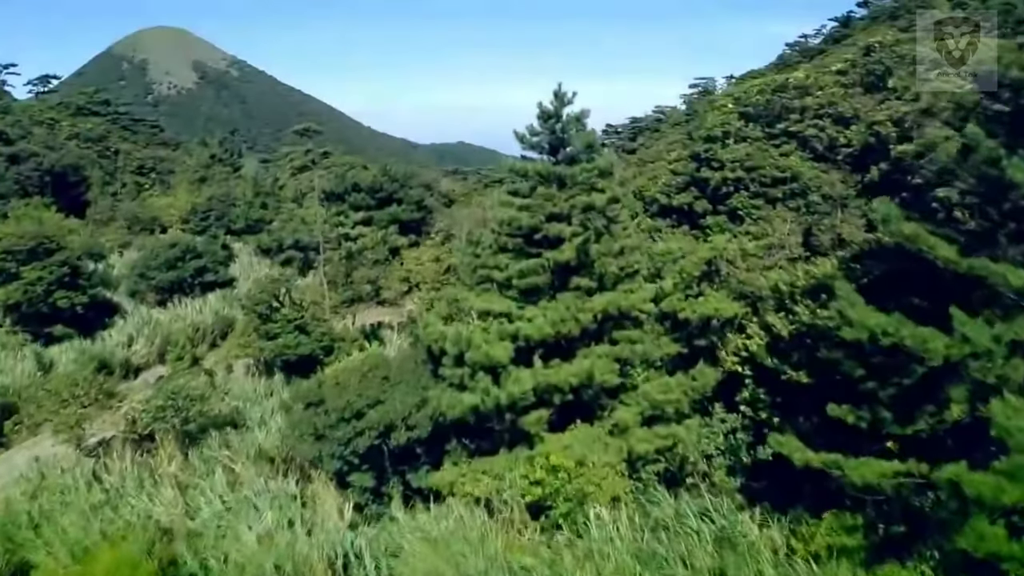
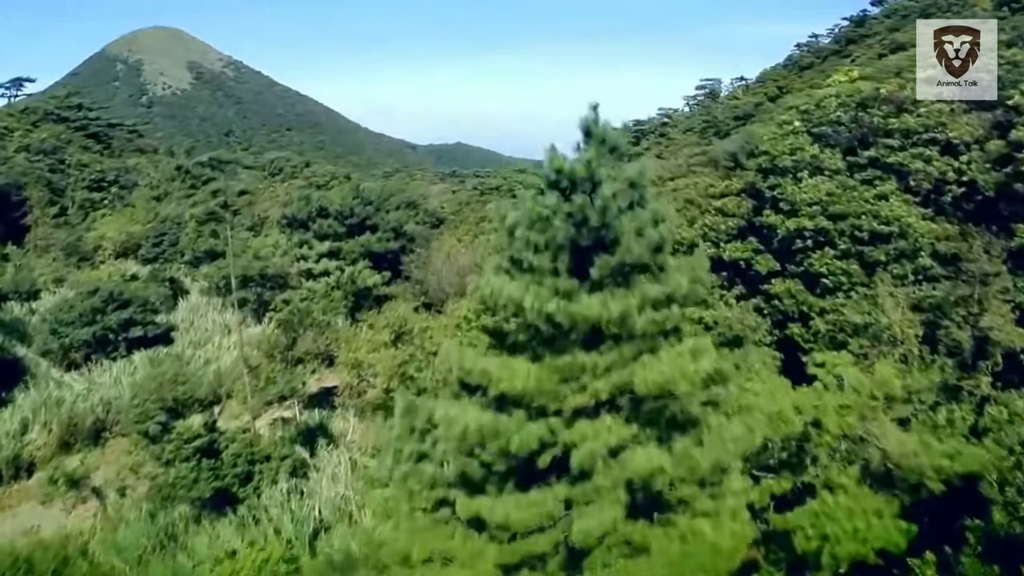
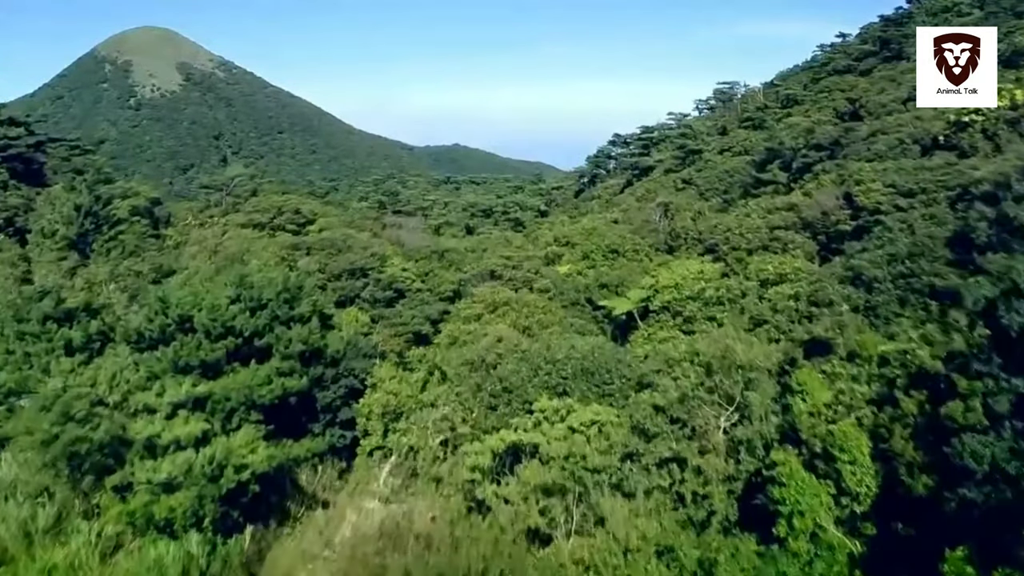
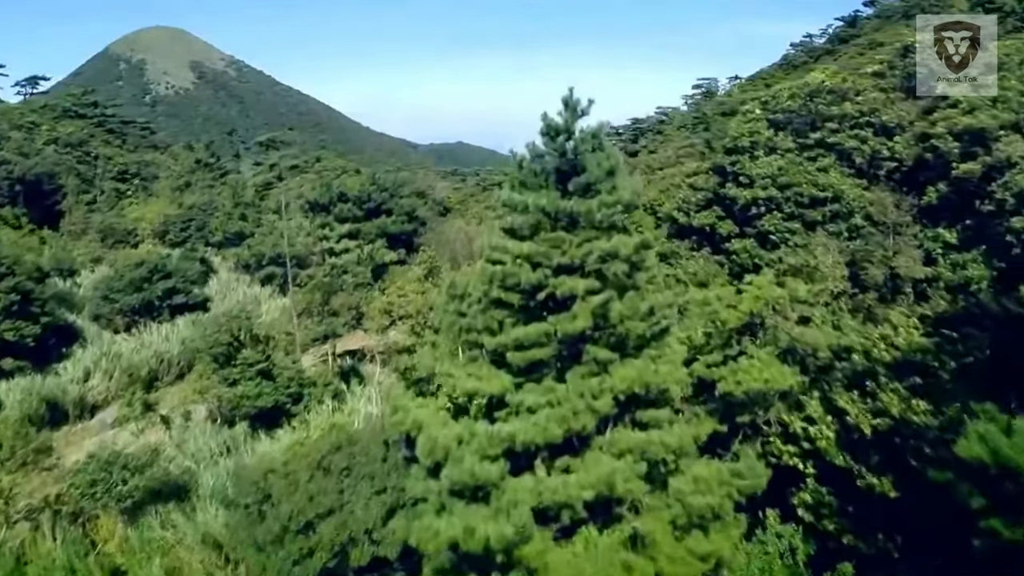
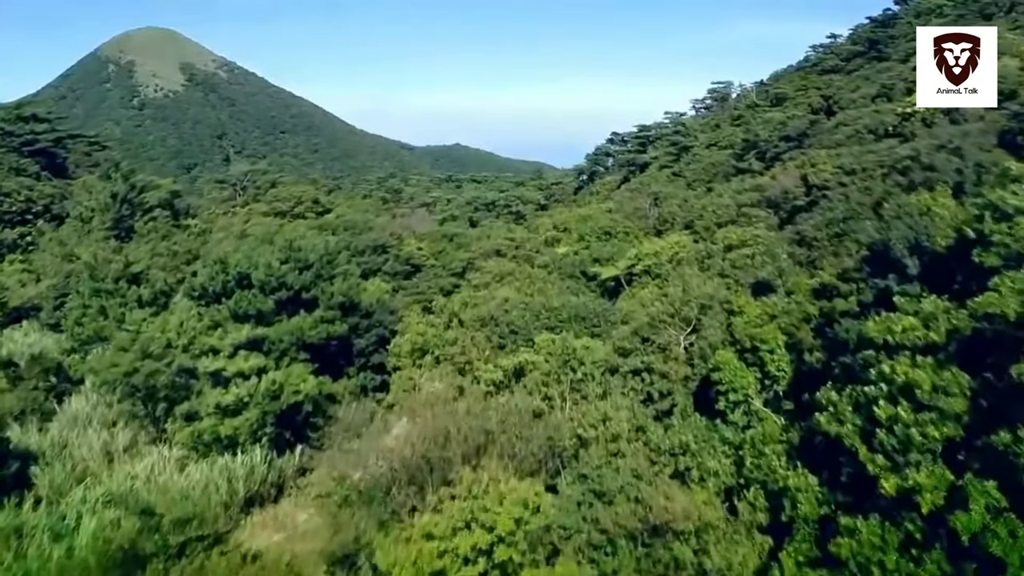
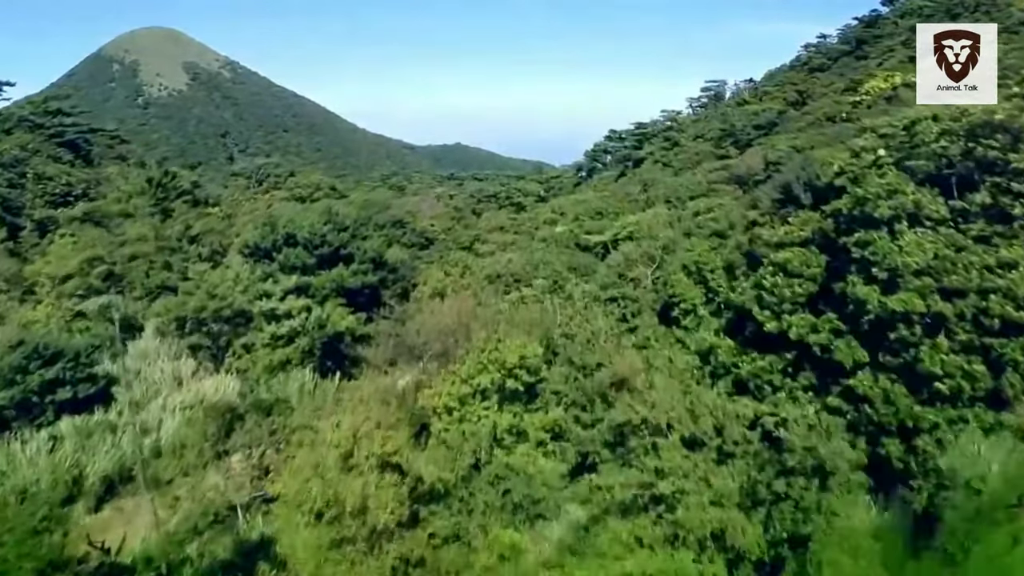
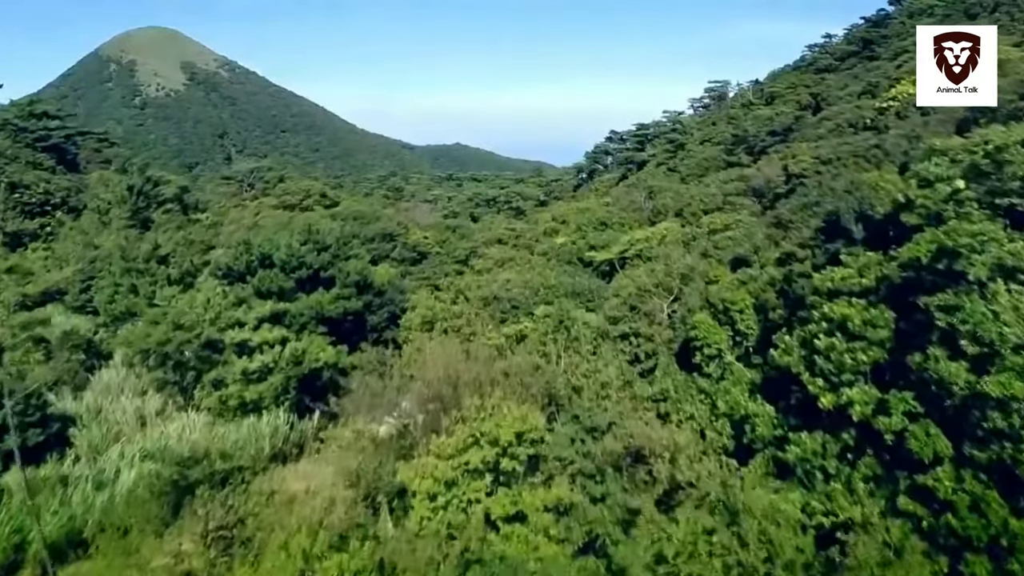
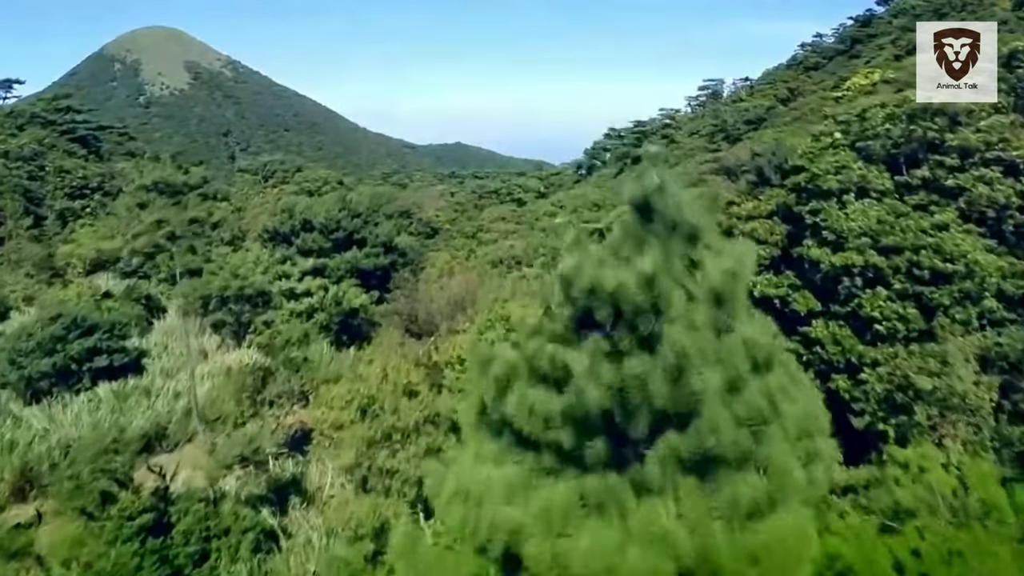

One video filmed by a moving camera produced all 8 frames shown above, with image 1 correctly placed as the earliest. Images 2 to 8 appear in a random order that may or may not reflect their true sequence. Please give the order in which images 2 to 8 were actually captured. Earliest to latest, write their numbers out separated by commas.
4, 2, 8, 6, 7, 5, 3
